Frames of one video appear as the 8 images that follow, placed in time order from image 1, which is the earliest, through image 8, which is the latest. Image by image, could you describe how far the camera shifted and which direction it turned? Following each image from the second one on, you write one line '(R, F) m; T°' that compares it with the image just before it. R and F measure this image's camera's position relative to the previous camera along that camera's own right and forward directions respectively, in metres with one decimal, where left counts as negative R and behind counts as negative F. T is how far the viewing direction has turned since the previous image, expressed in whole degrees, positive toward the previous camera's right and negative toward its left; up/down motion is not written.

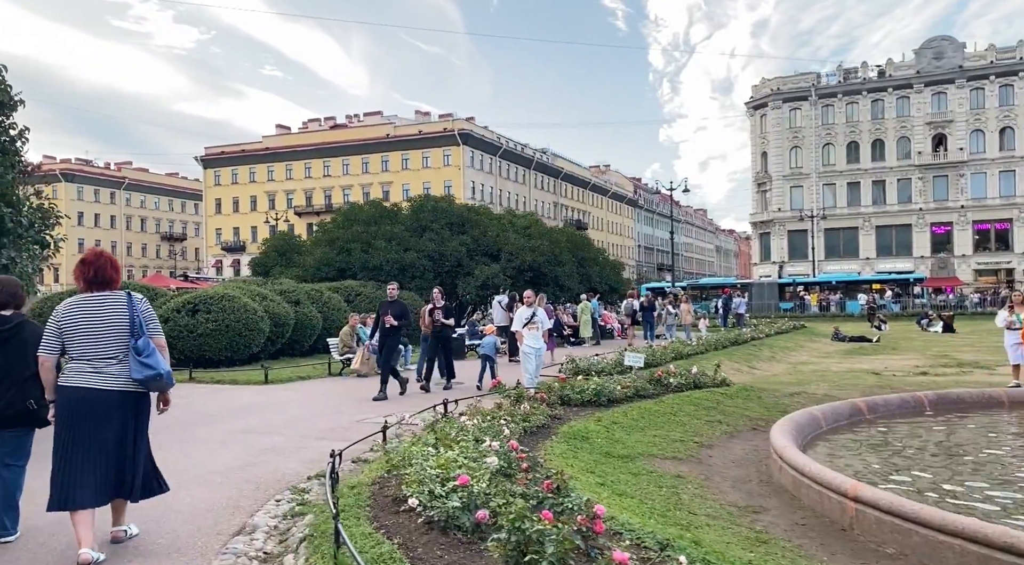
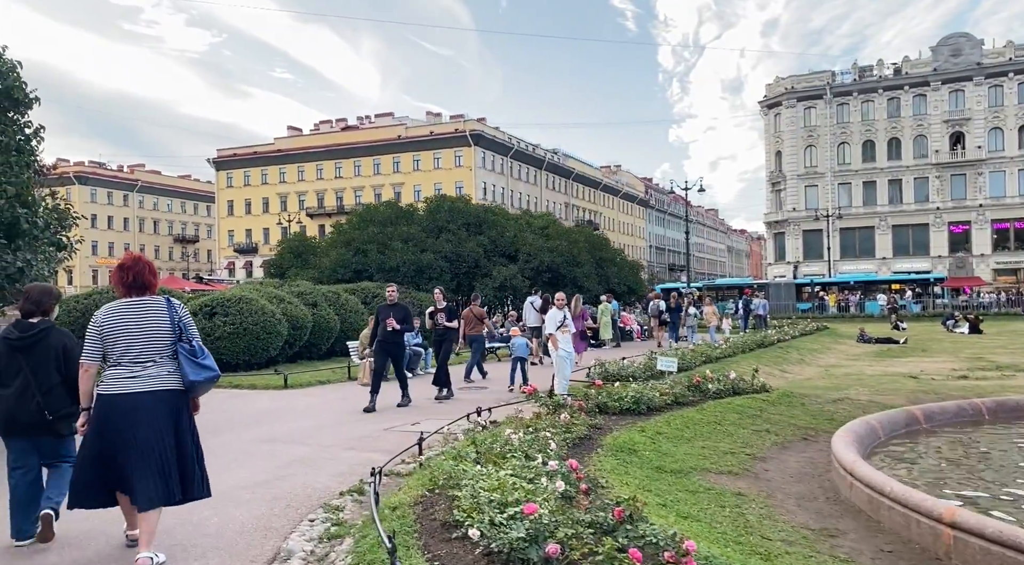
(-0.3, +0.5) m; -1°
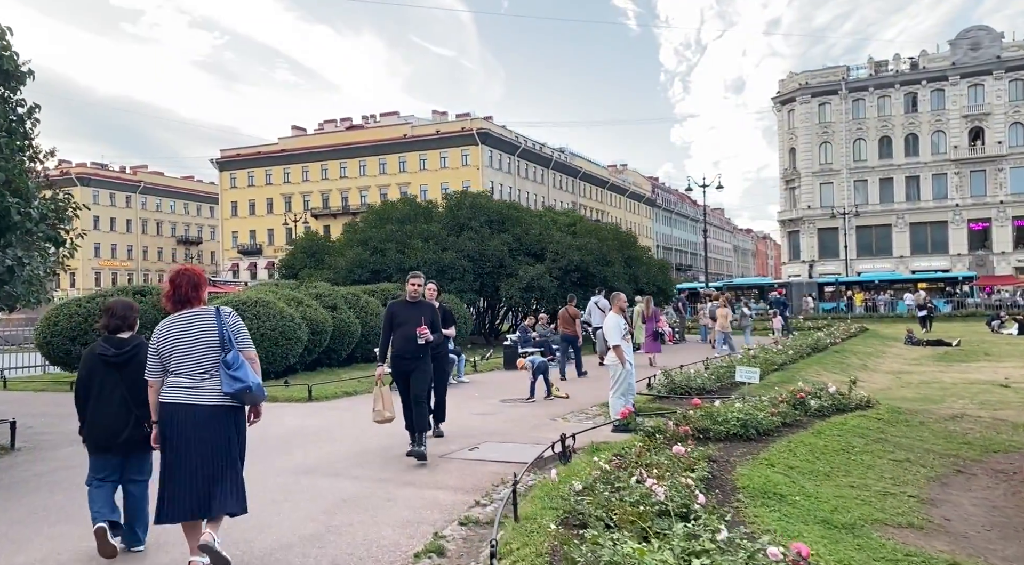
(-0.9, +1.6) m; 0°
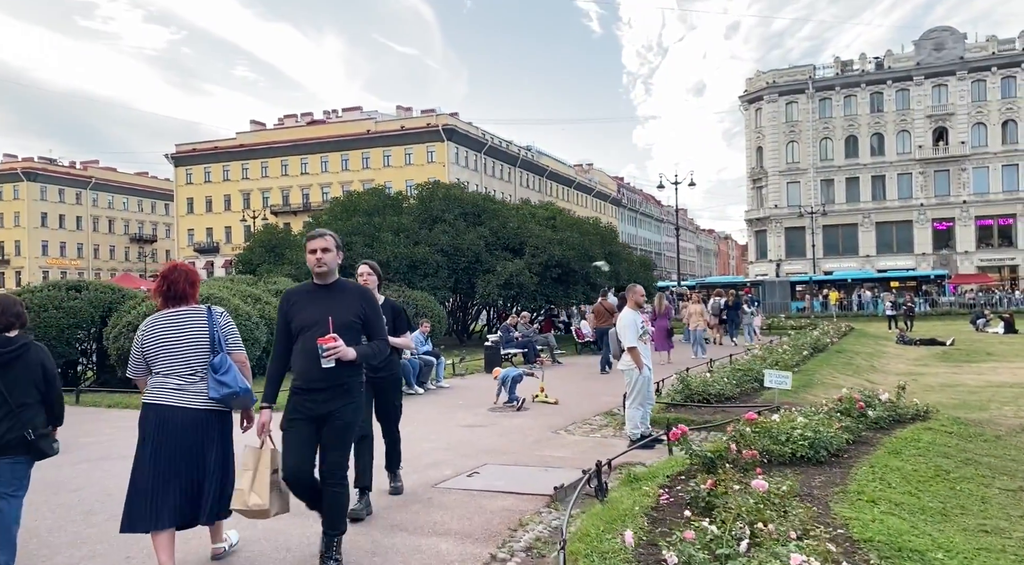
(-0.4, +1.7) m; +3°
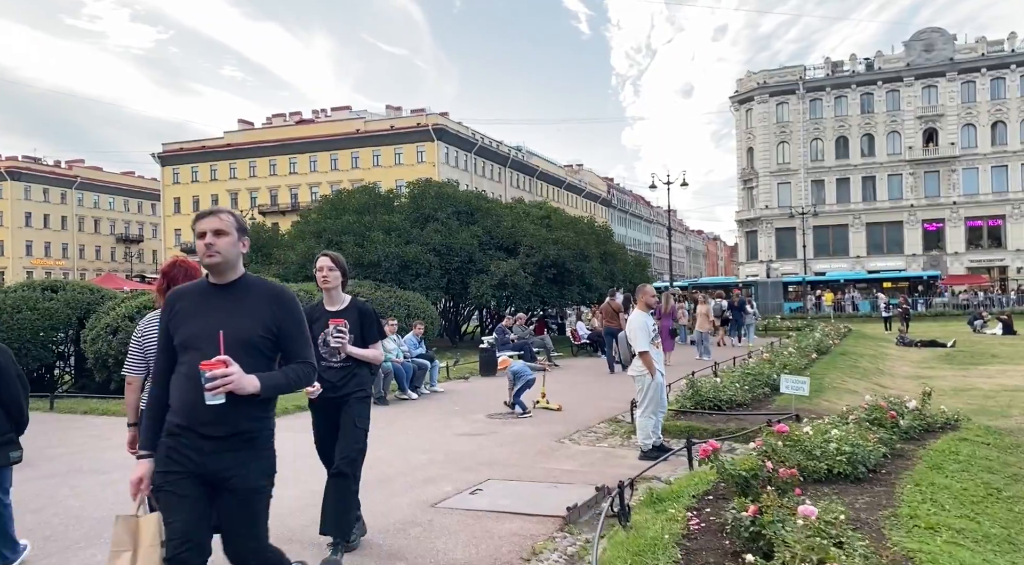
(-0.2, +0.6) m; +1°
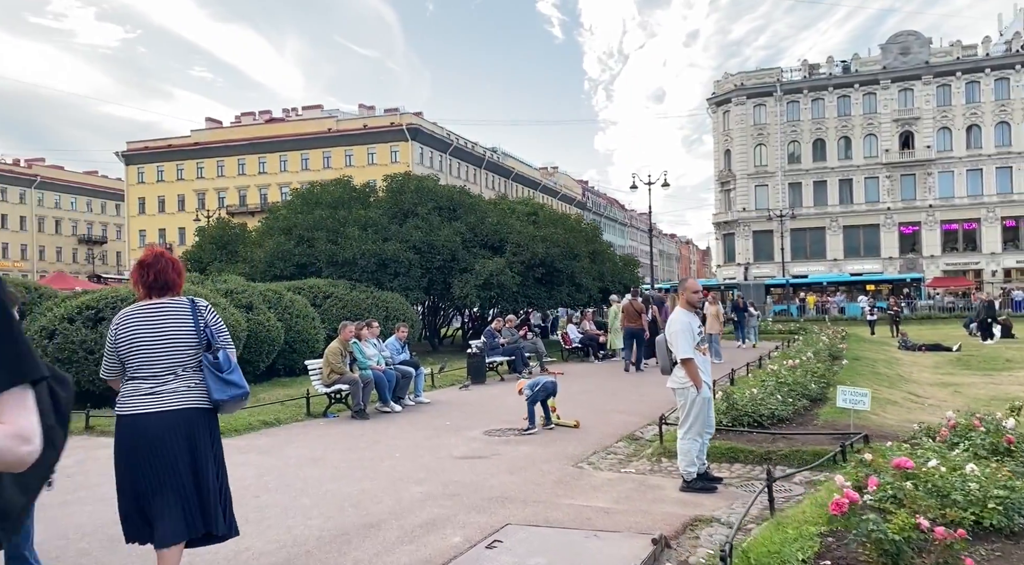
(-0.4, +1.6) m; +2°
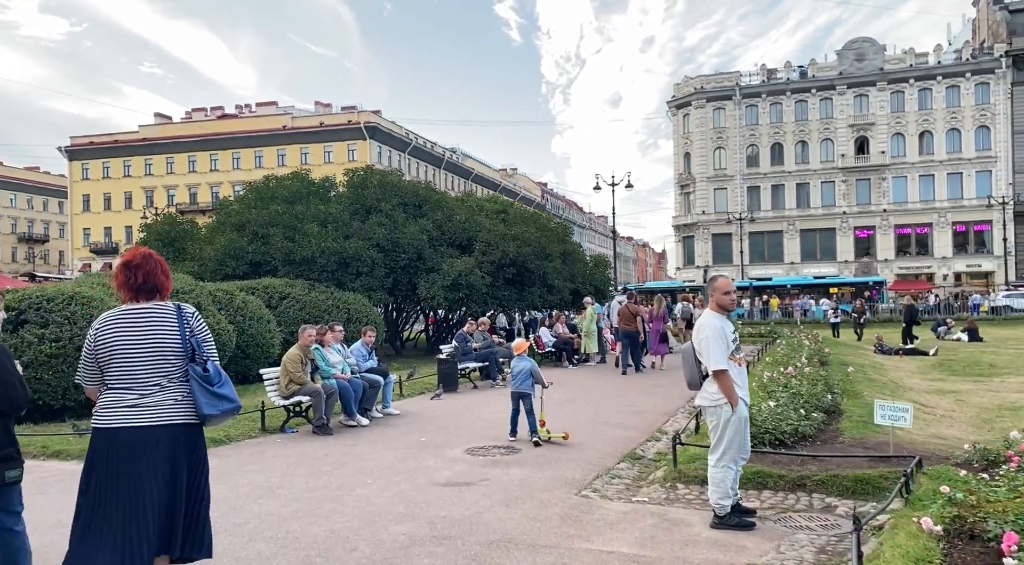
(-0.4, +1.2) m; +3°
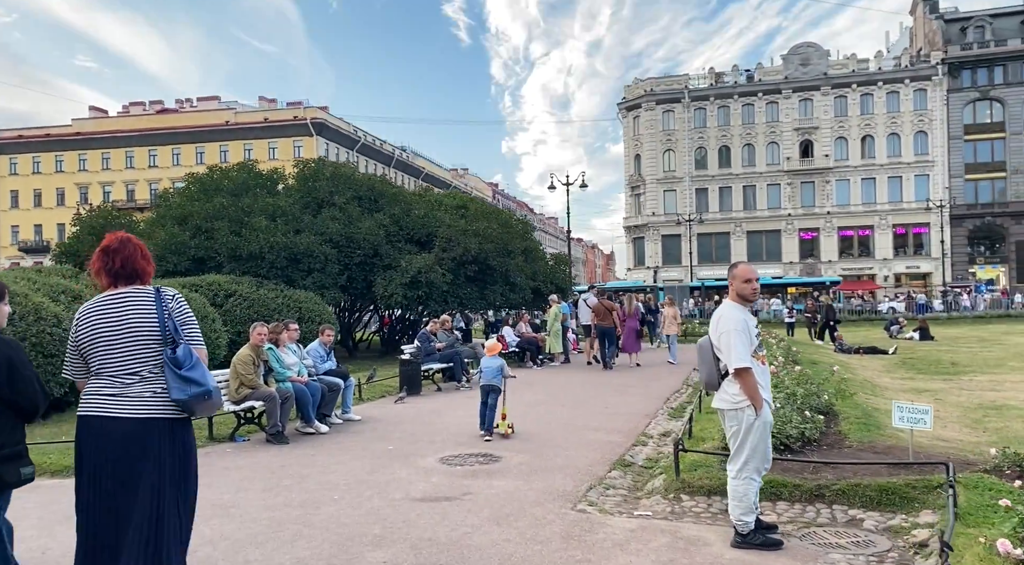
(-0.3, +0.8) m; +4°
